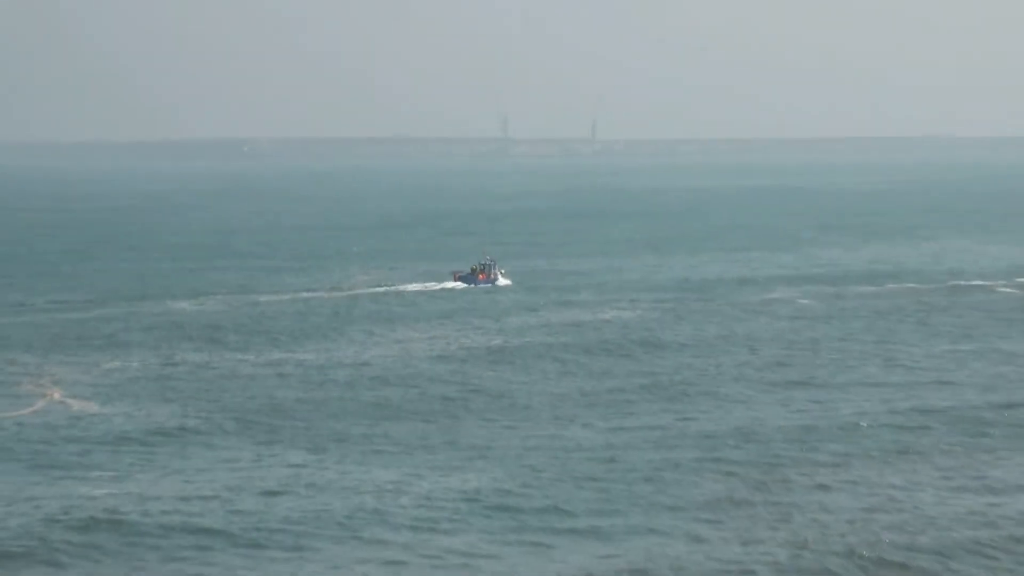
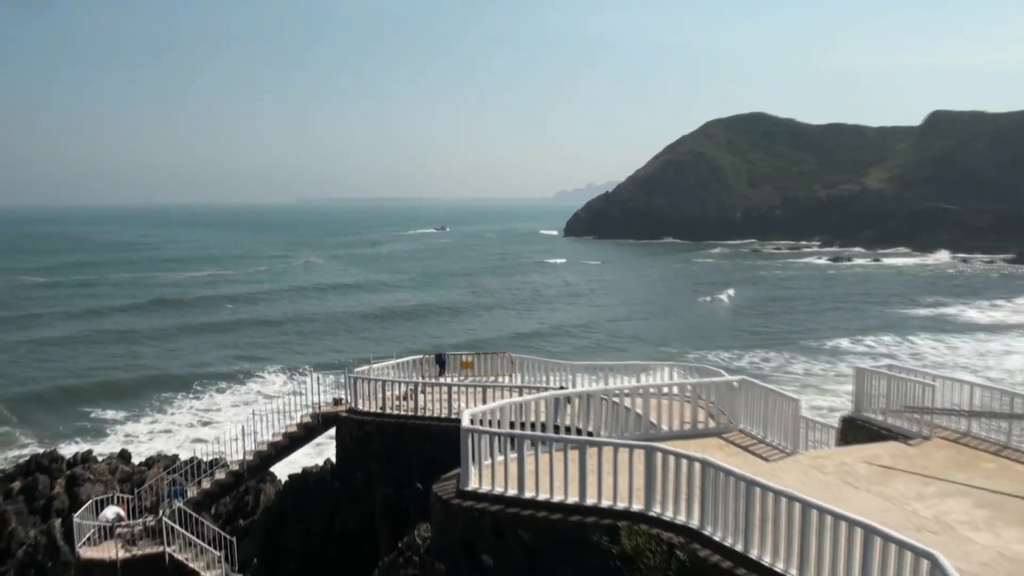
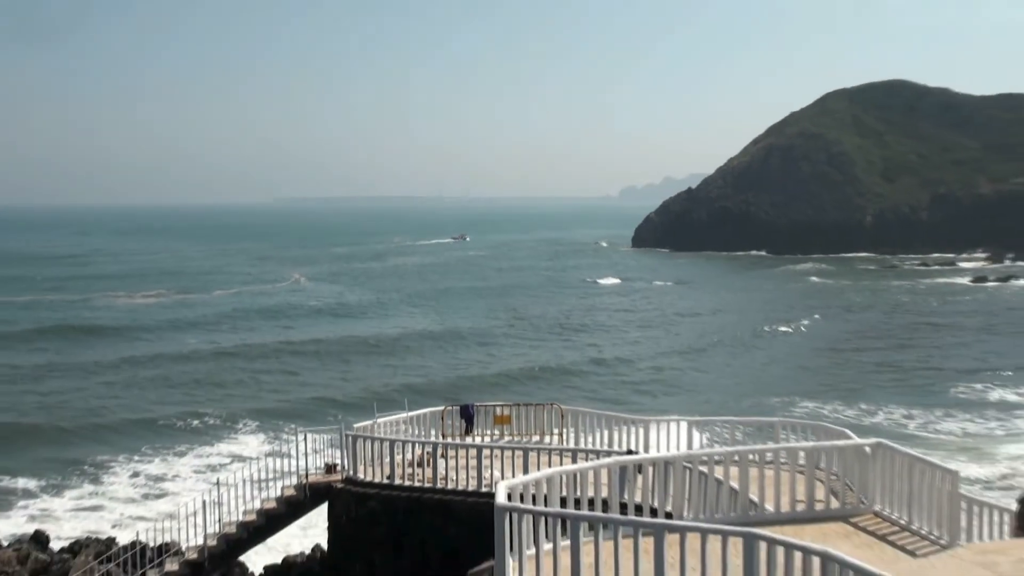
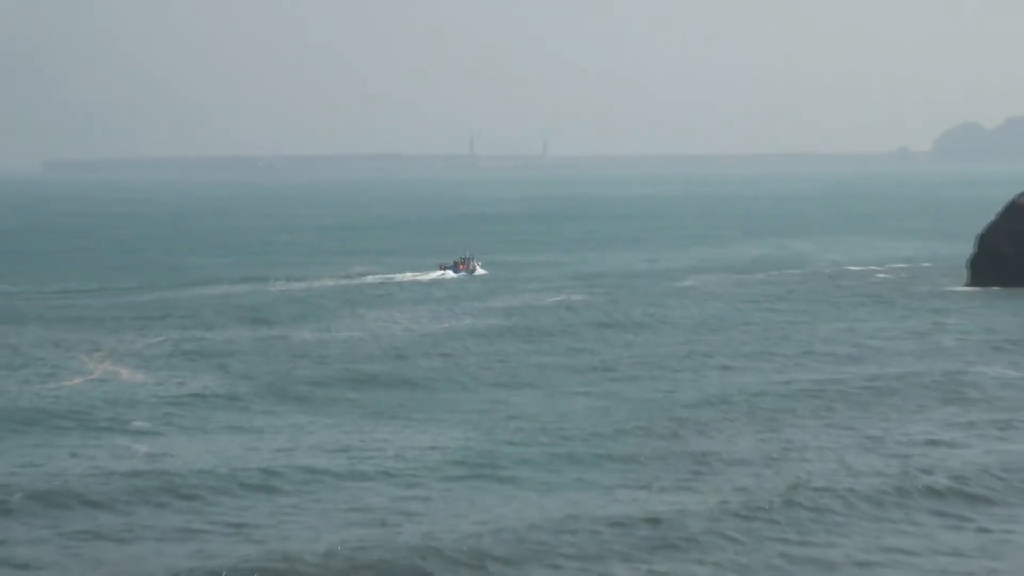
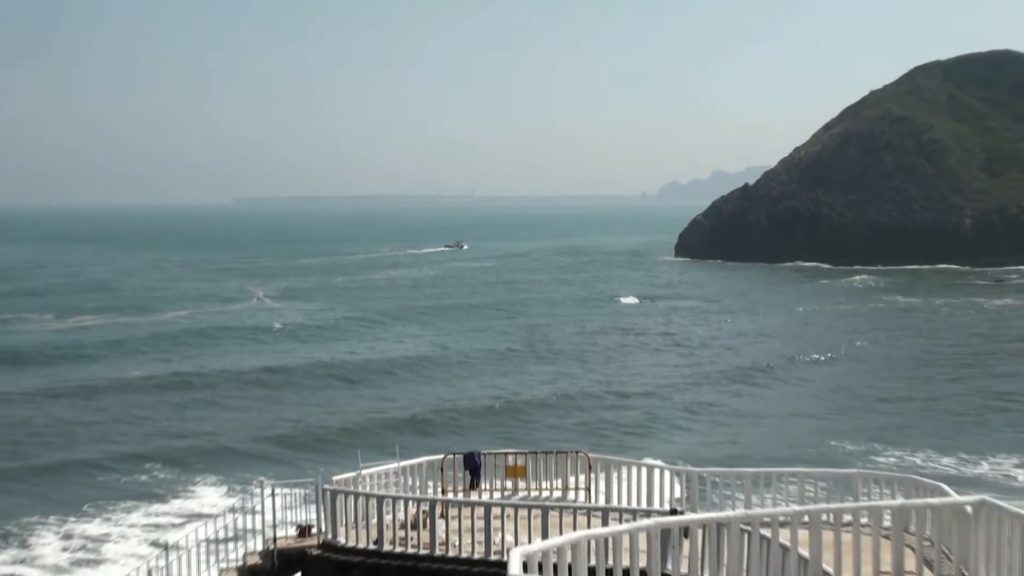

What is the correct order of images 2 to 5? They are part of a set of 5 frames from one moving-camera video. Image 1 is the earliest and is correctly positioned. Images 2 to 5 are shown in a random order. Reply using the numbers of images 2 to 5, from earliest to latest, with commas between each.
4, 5, 3, 2
